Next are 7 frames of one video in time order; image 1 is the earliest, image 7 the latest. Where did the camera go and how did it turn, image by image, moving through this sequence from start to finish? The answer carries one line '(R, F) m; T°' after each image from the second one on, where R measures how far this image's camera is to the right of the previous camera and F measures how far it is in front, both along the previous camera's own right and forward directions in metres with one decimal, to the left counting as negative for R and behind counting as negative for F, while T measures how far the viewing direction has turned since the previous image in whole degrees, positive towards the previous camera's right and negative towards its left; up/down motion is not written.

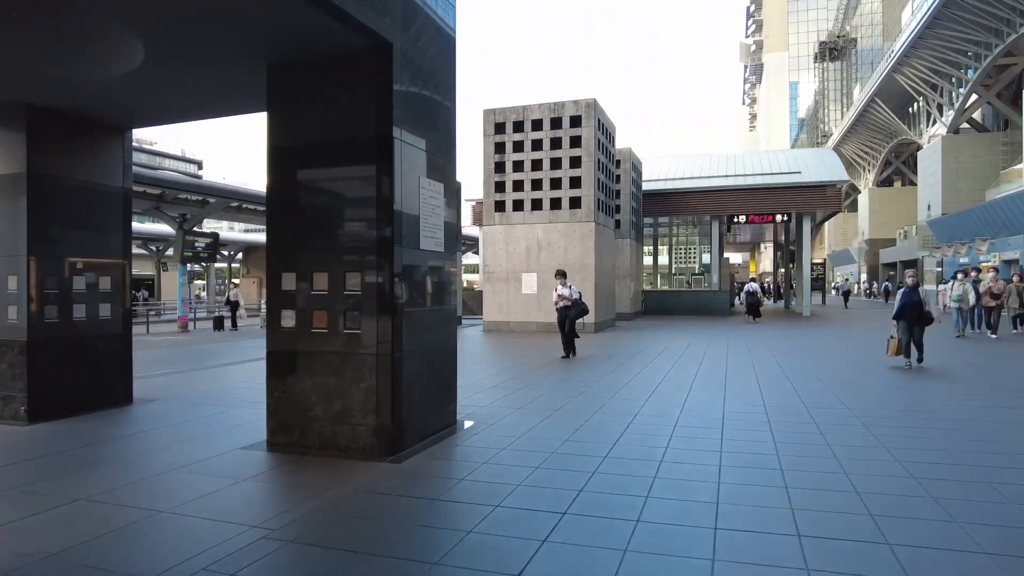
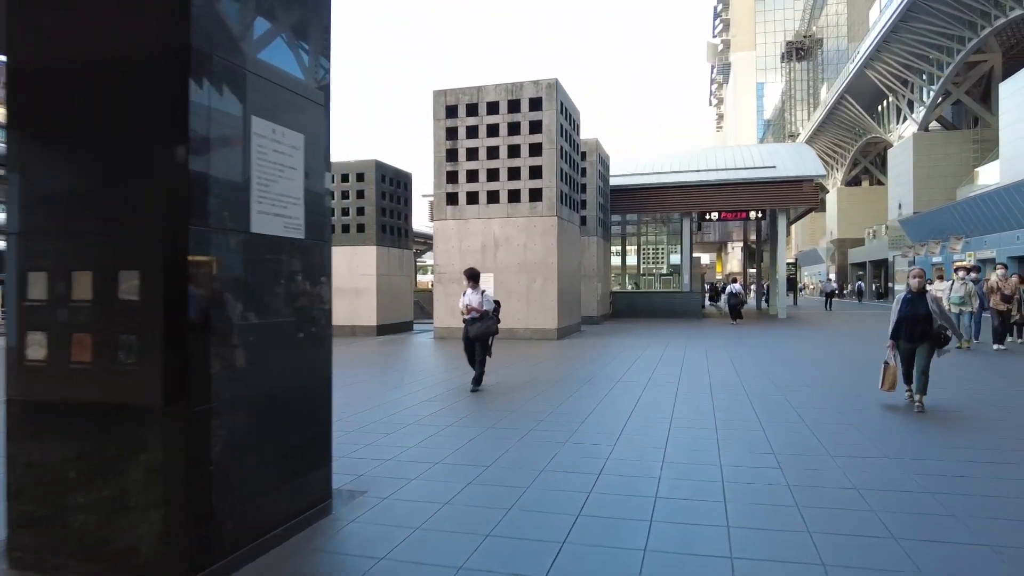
(+0.4, +1.9) m; +3°
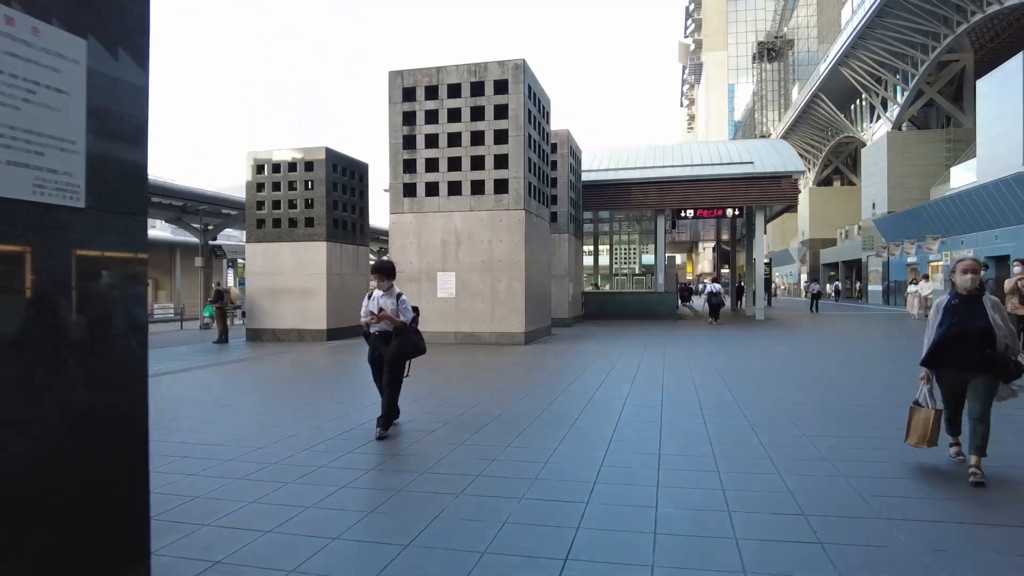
(+0.2, +1.4) m; +2°
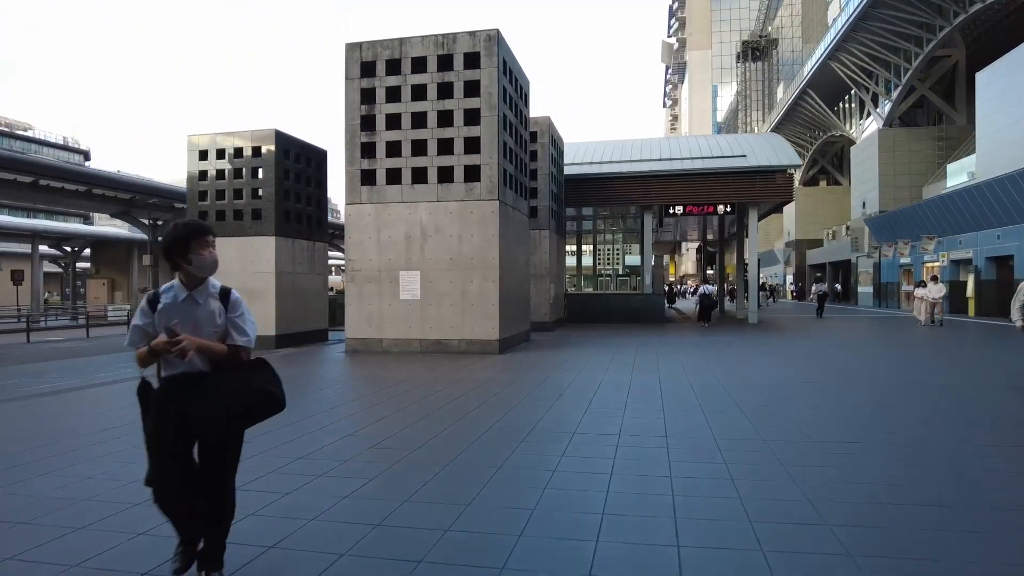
(+0.2, +1.7) m; +2°
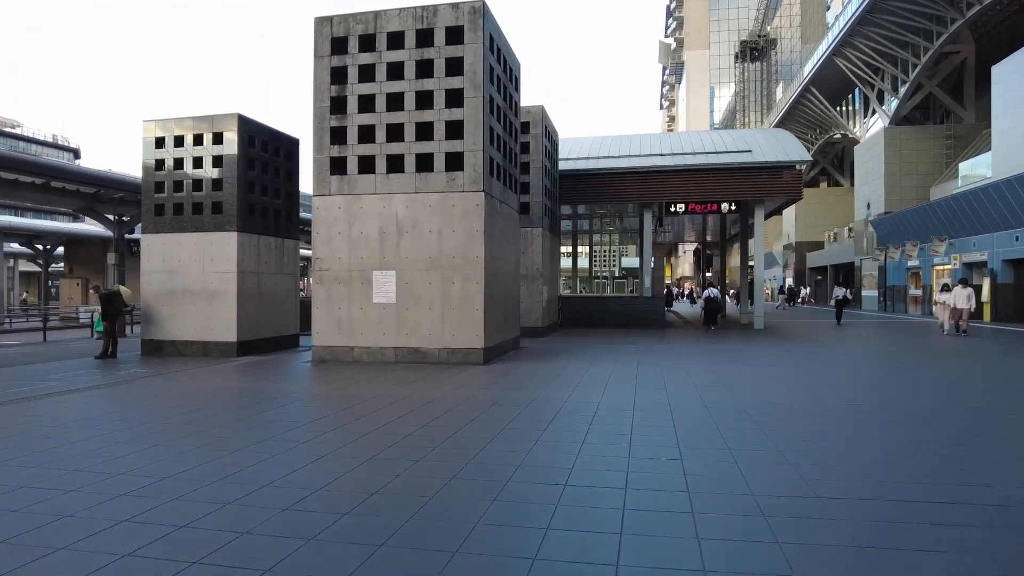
(+0.2, +1.4) m; 0°
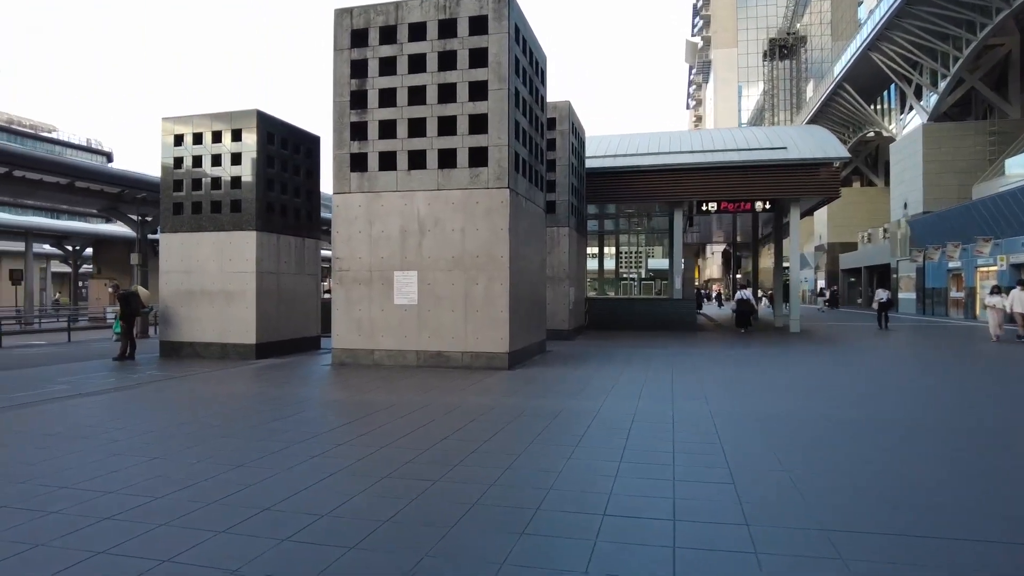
(0.0, +0.5) m; -2°
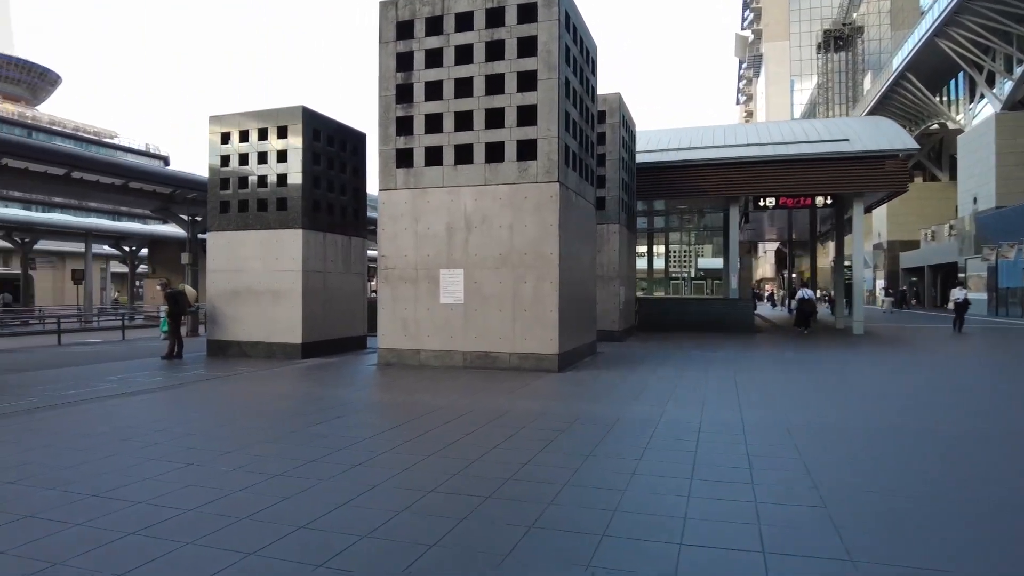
(-0.1, +0.4) m; -4°
